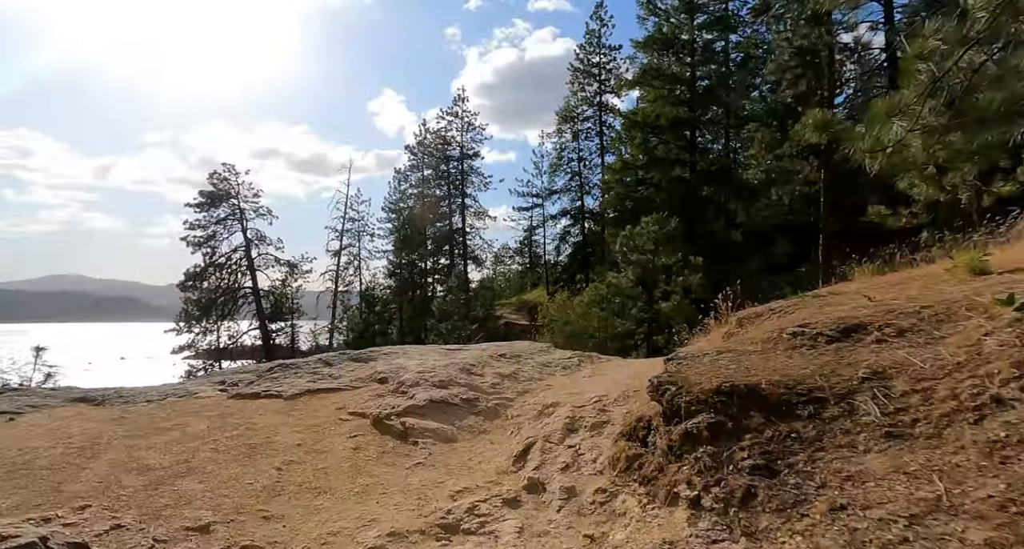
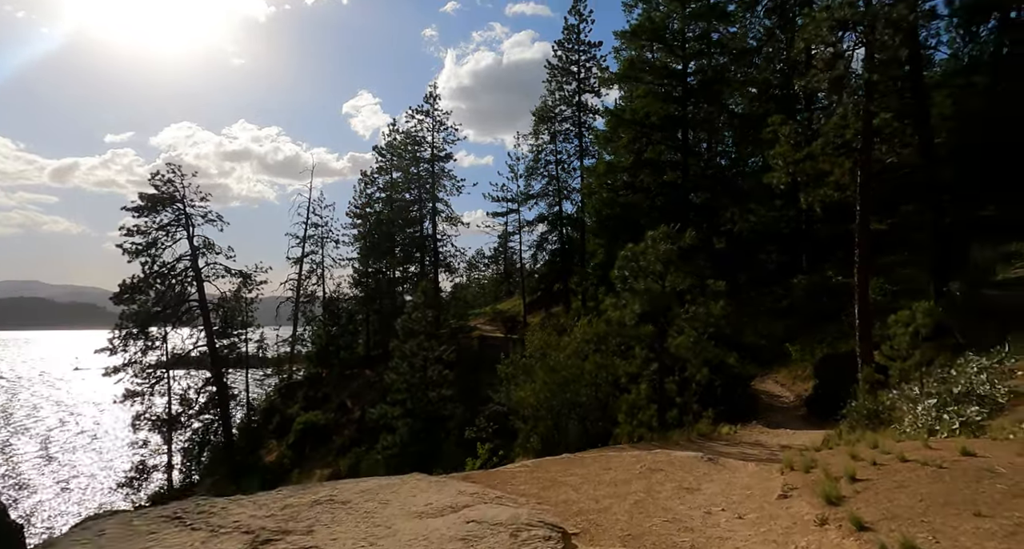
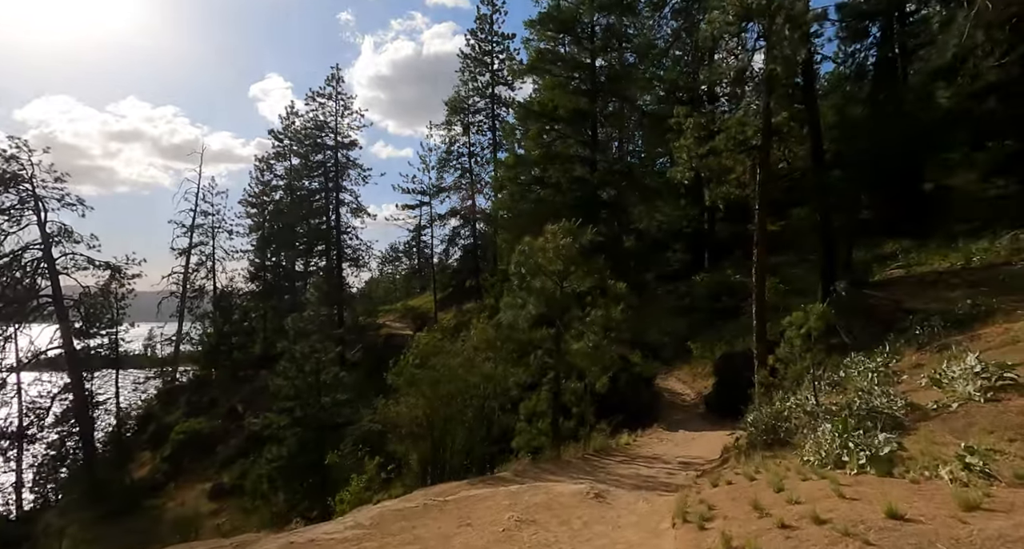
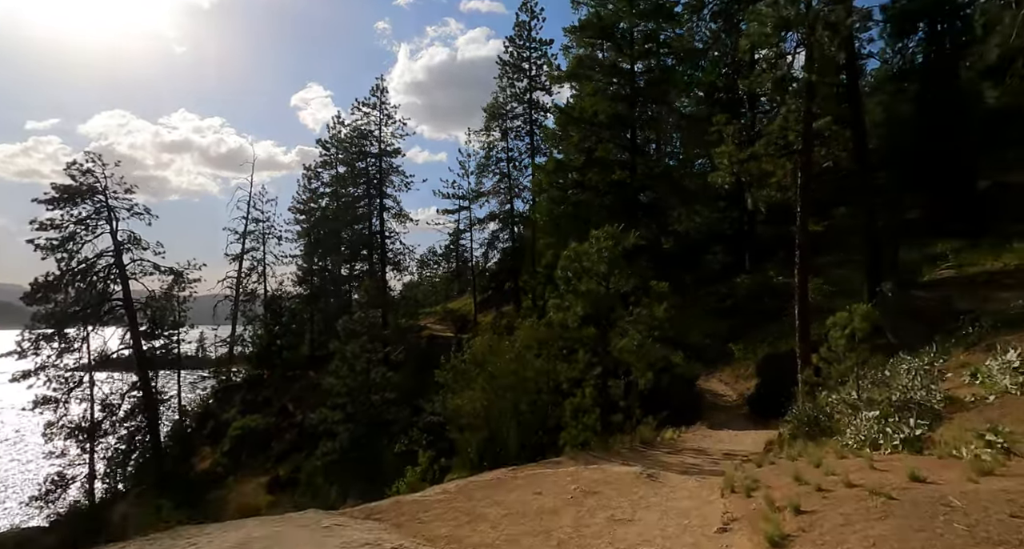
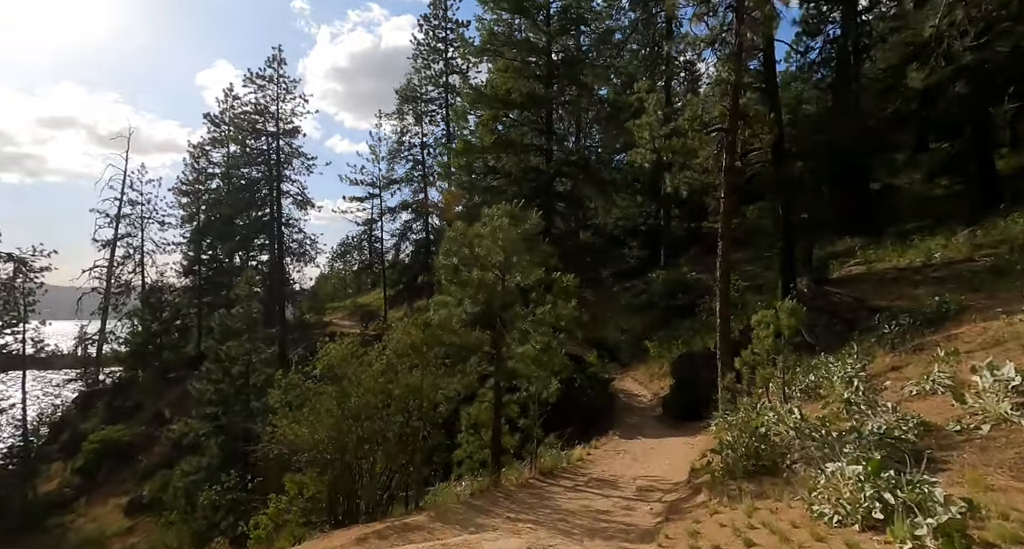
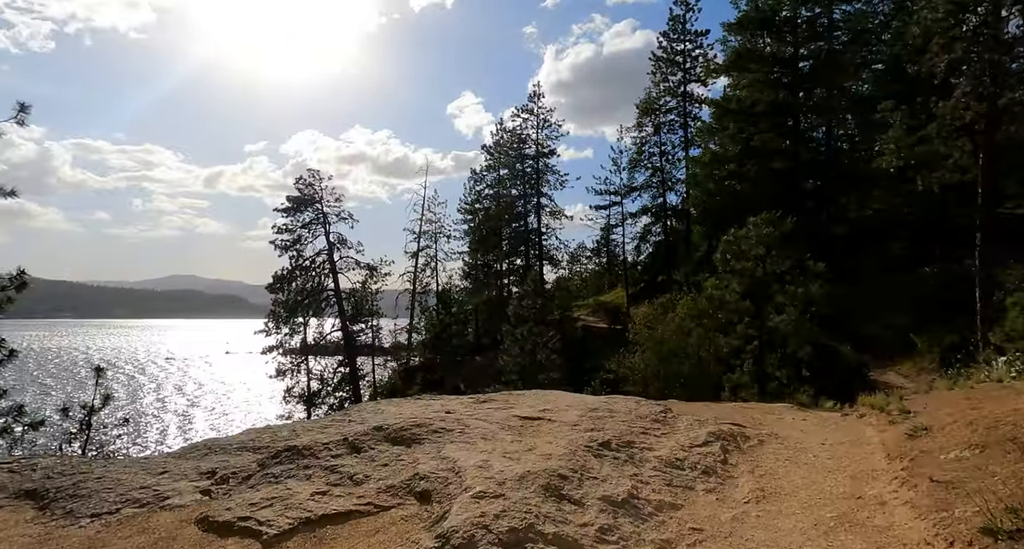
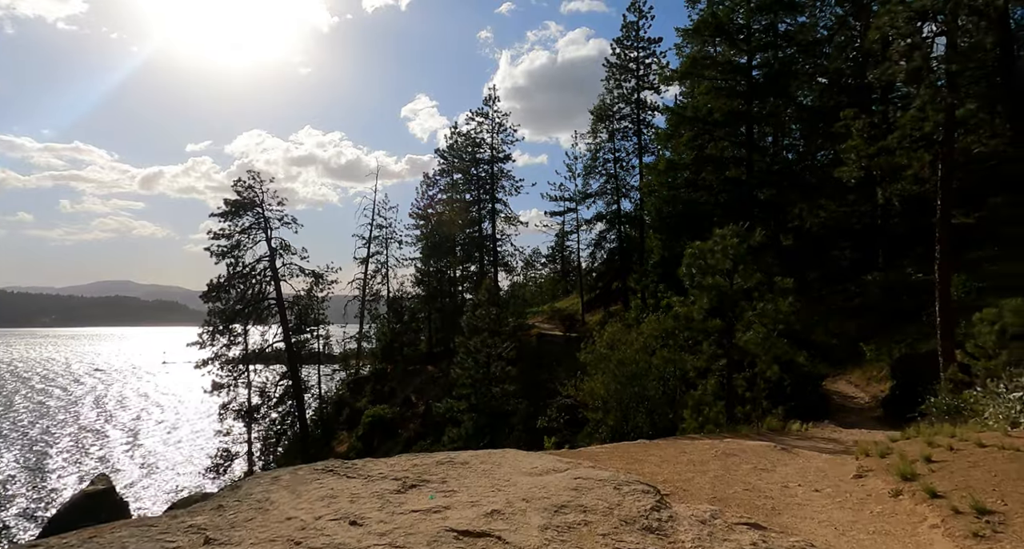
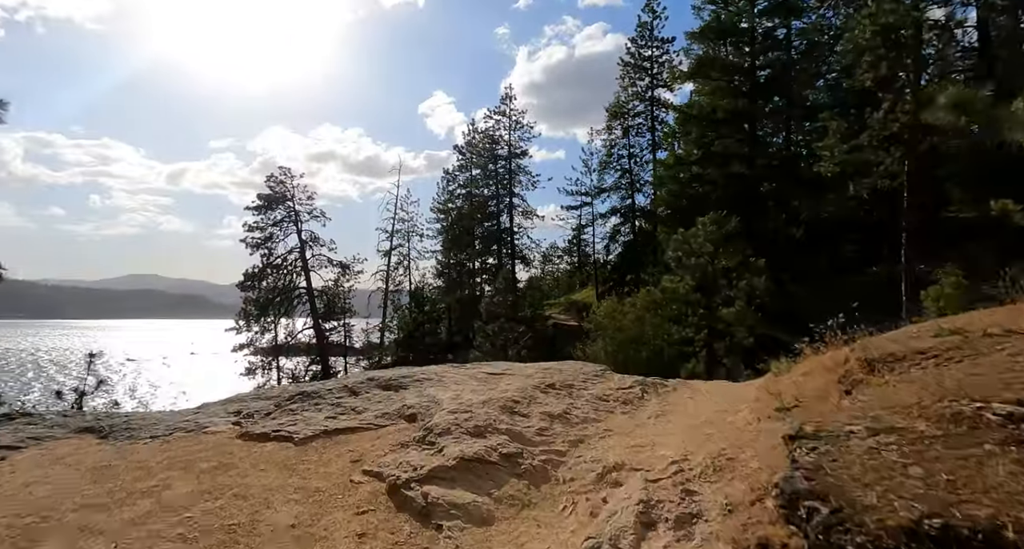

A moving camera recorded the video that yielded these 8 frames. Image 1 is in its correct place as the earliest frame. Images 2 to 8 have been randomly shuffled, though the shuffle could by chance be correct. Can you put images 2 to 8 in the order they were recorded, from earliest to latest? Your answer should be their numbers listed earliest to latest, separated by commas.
8, 6, 7, 2, 4, 3, 5
